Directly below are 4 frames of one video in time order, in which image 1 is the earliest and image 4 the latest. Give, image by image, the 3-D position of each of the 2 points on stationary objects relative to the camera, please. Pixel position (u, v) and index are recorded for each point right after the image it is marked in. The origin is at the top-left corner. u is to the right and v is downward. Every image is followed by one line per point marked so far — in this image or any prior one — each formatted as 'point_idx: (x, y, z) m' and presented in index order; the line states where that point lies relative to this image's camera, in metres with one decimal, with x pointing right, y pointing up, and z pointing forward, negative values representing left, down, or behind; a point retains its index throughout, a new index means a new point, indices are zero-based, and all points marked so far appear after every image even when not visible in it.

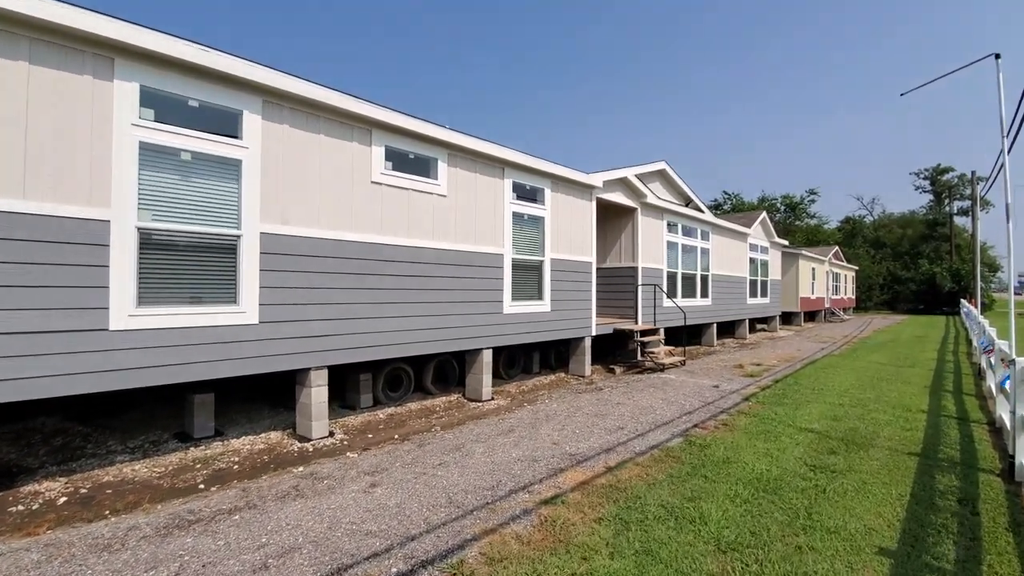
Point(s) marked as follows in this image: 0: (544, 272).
0: (+0.5, +0.3, +7.7) m
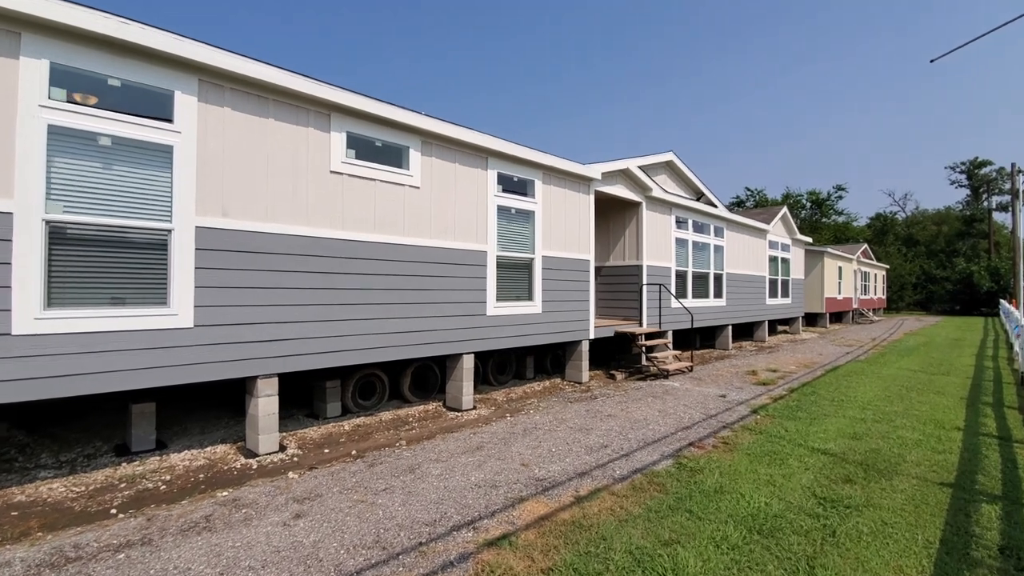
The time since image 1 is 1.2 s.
0: (+0.3, +0.3, +7.1) m
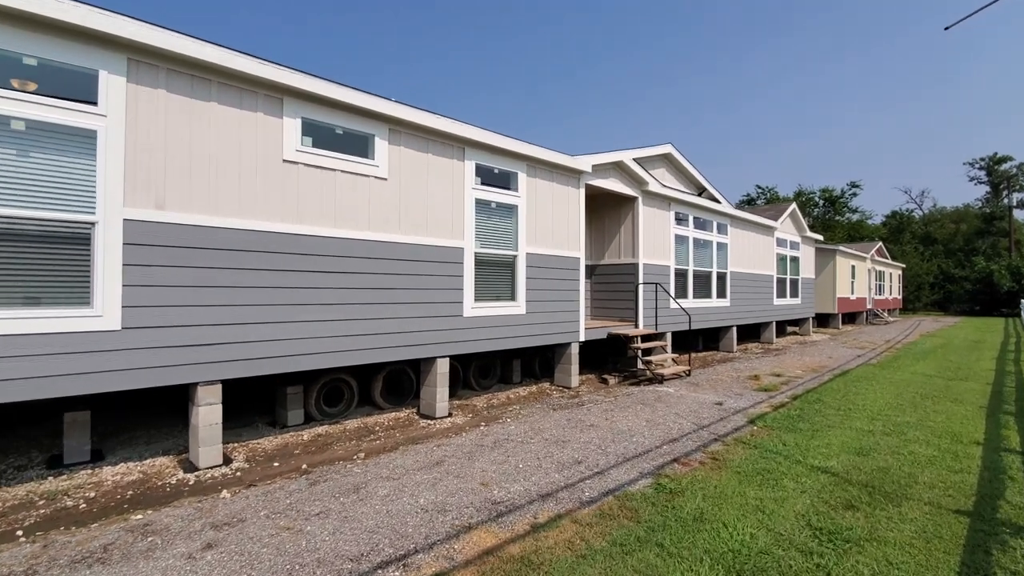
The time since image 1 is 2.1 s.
0: (+0.1, +0.3, +6.7) m
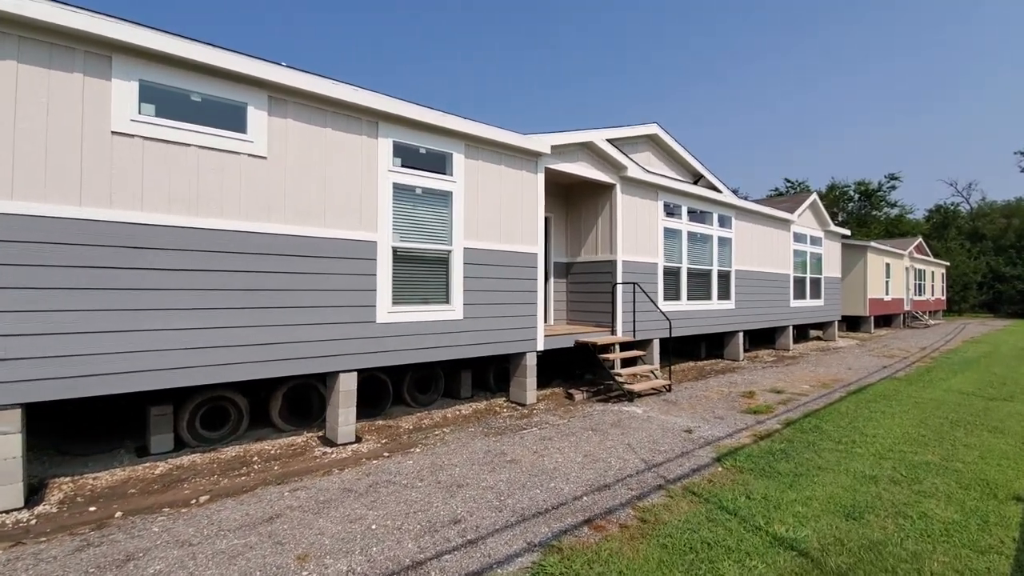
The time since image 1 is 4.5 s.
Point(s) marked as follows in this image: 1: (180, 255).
0: (-0.7, +0.3, +5.7) m
1: (-2.7, +0.3, +4.0) m
